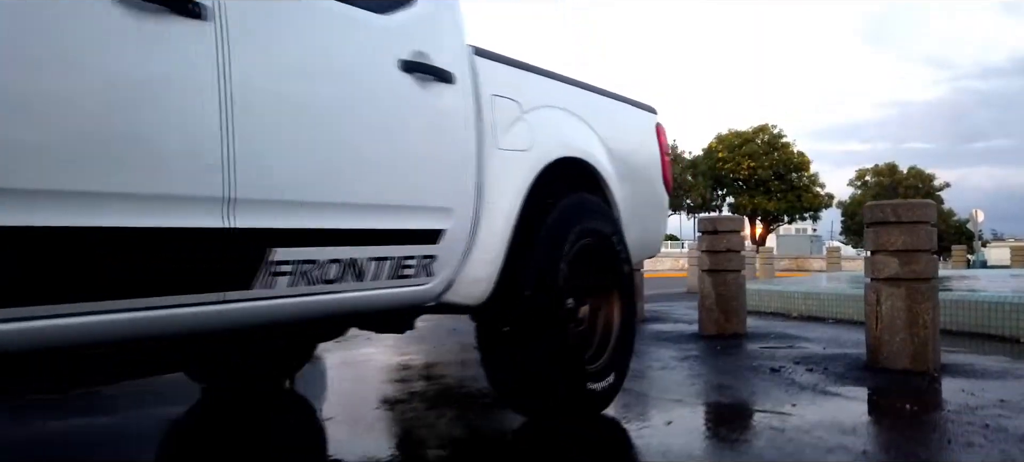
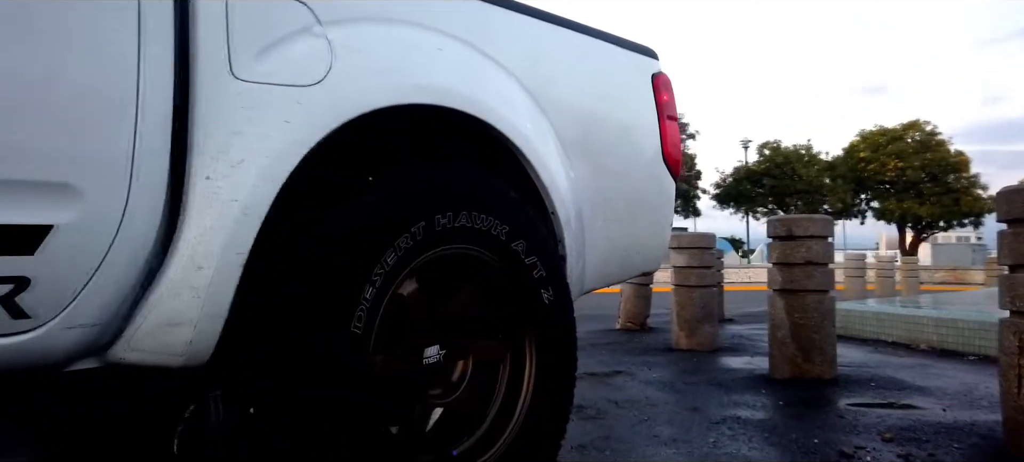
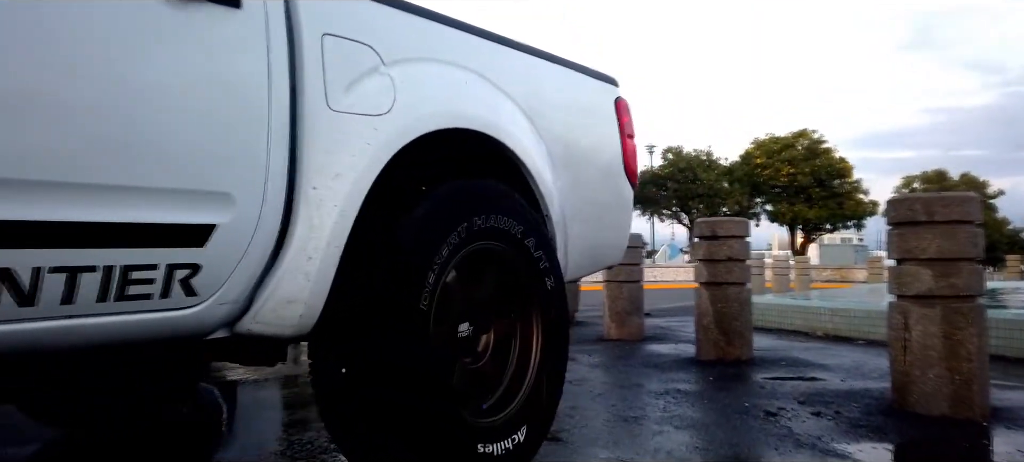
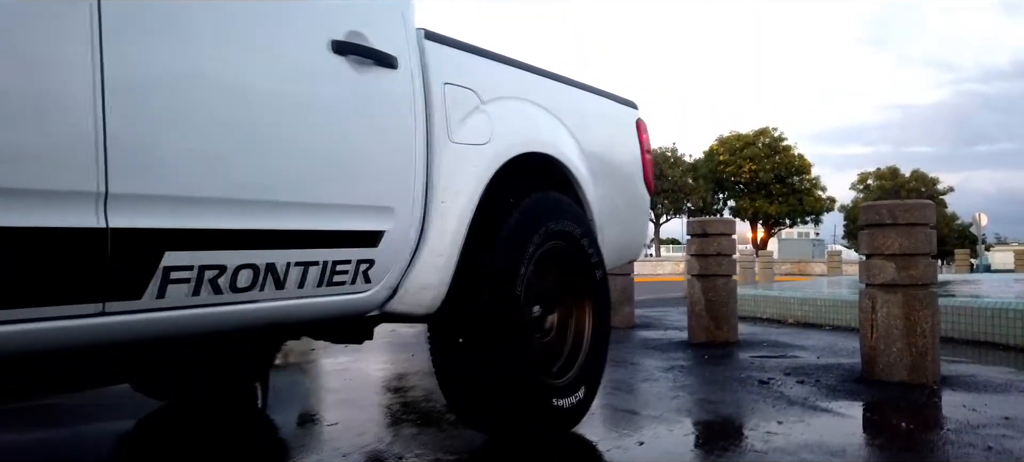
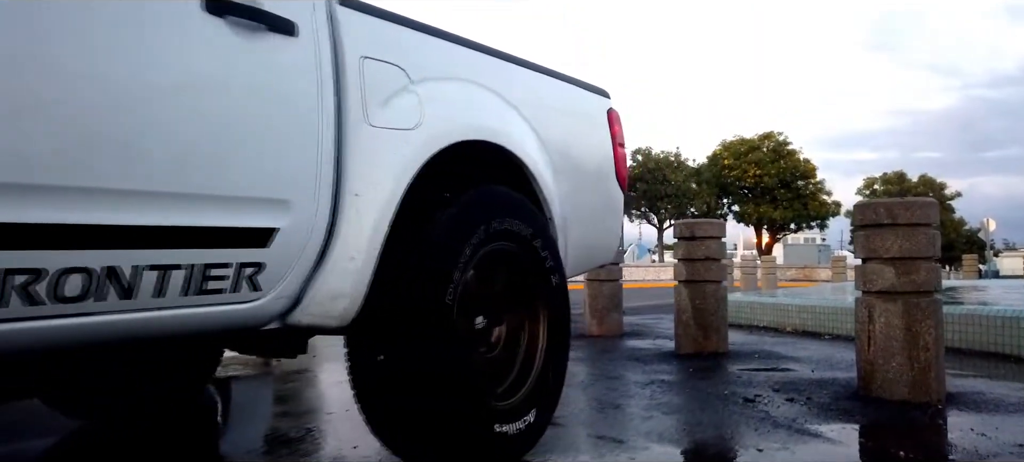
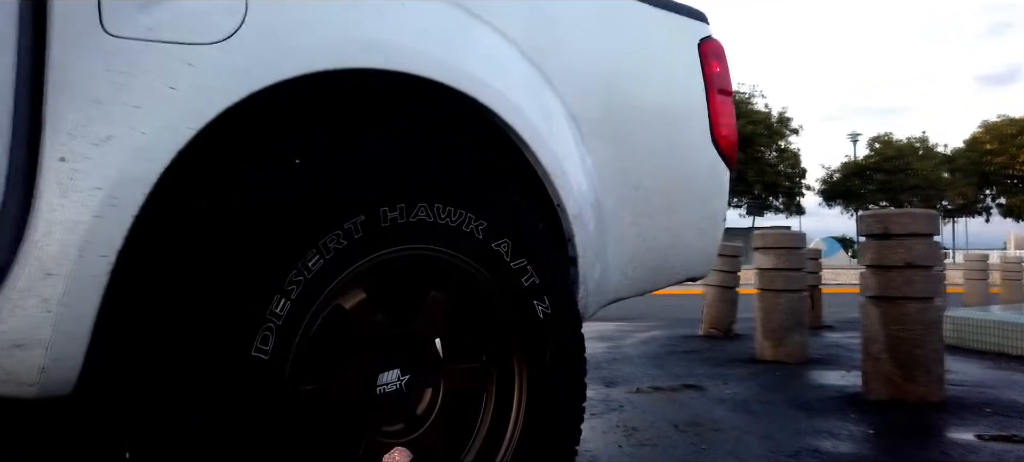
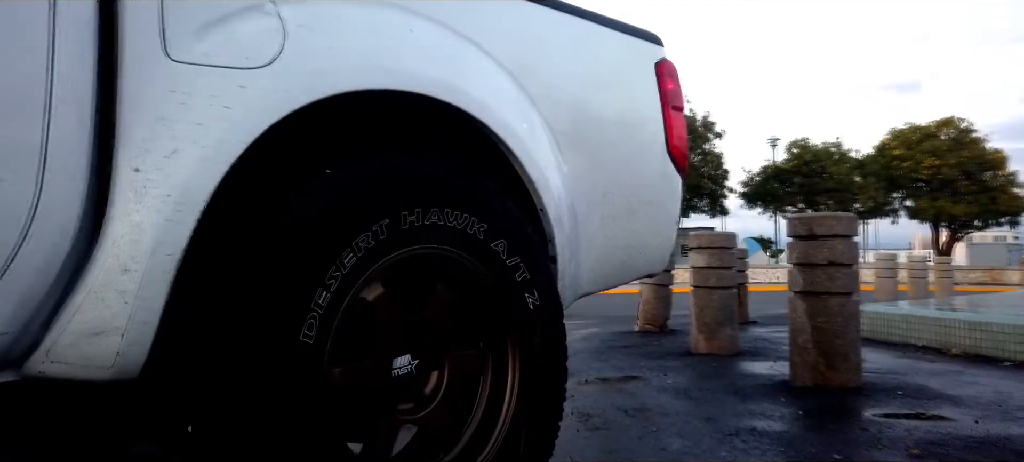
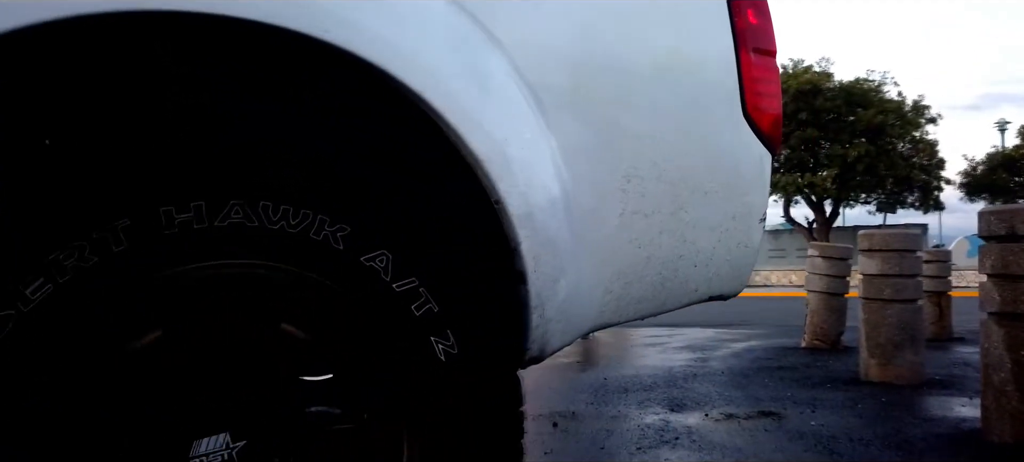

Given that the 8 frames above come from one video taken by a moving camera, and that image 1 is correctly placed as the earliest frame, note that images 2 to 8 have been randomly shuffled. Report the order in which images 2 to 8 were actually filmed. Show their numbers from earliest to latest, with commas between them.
4, 5, 3, 2, 7, 6, 8
